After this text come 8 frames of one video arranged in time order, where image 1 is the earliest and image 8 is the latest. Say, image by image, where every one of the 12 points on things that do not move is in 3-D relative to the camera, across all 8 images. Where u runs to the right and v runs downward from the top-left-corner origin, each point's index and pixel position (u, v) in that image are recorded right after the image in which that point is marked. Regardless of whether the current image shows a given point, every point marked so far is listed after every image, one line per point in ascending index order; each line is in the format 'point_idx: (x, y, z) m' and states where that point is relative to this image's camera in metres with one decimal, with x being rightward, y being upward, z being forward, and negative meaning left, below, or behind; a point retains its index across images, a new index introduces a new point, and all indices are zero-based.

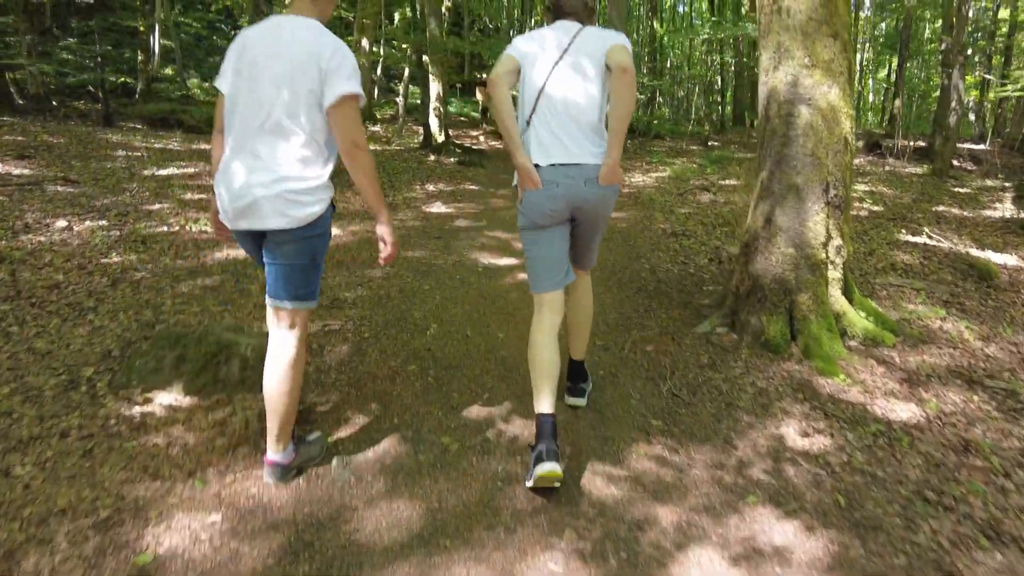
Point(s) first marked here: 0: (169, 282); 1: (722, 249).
0: (-2.1, 0.0, +3.9) m
1: (+1.8, +0.3, +5.5) m
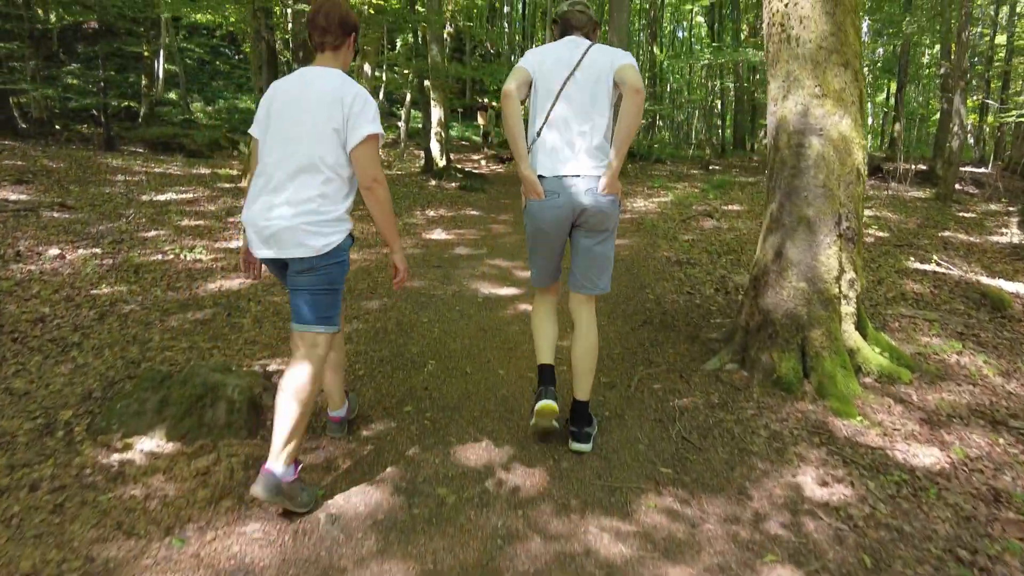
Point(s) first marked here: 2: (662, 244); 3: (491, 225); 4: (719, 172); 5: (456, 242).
0: (-2.1, -0.2, +3.8) m
1: (+1.8, +0.1, +5.4) m
2: (+1.6, +0.5, +6.8) m
3: (-0.3, +0.9, +8.7) m
4: (+6.2, +3.5, +19.1) m
5: (-0.6, +0.5, +6.9) m
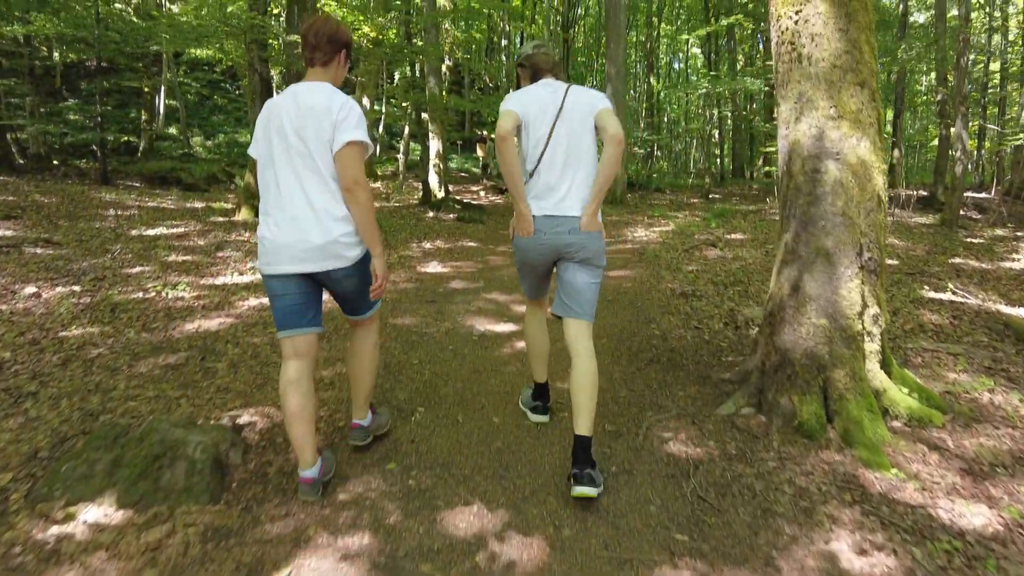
0: (-2.1, -0.4, +3.5) m
1: (+1.8, -0.2, +5.1) m
2: (+1.6, +0.1, +6.6) m
3: (-0.3, +0.4, +8.4) m
4: (+6.1, +2.6, +19.0) m
5: (-0.6, +0.1, +6.6) m
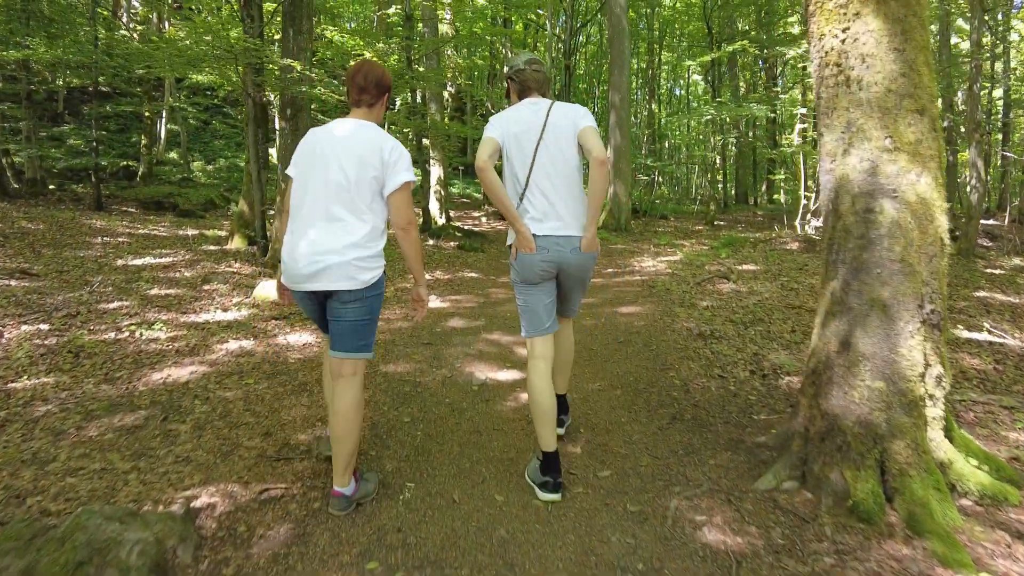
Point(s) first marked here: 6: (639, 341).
0: (-2.1, -0.6, +3.1) m
1: (+1.8, -0.5, +4.7) m
2: (+1.6, -0.2, +6.1) m
3: (-0.3, 0.0, +8.0) m
4: (+6.2, +1.8, +18.6) m
5: (-0.6, -0.2, +6.2) m
6: (+1.0, -0.4, +5.1) m
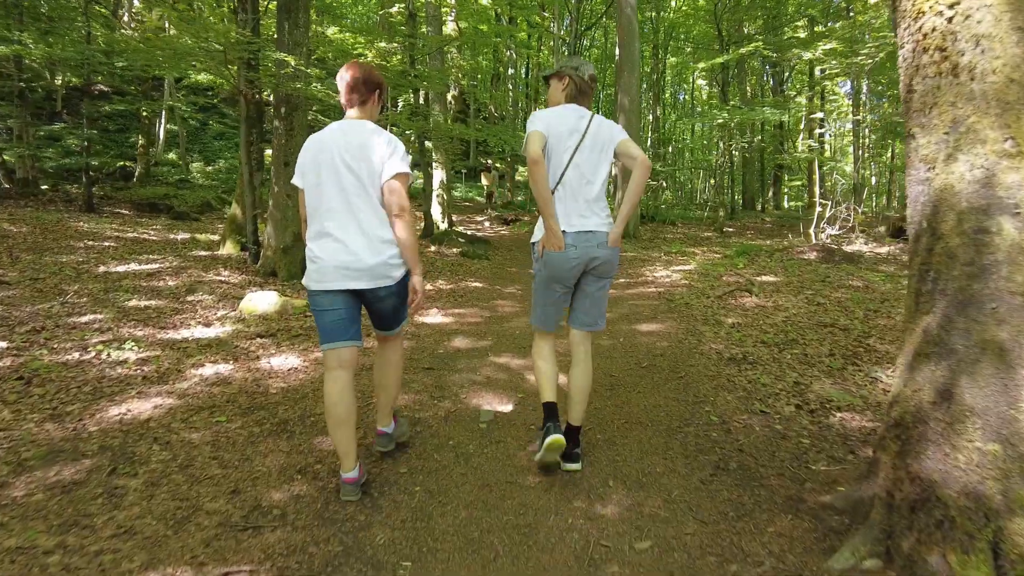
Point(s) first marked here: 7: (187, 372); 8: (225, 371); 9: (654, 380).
0: (-2.0, -0.7, +2.5) m
1: (+1.9, -0.6, +4.1) m
2: (+1.7, -0.4, +5.6) m
3: (-0.2, -0.2, +7.5) m
4: (+6.3, +1.5, +18.1) m
5: (-0.5, -0.4, +5.7) m
6: (+1.1, -0.6, +4.6) m
7: (-2.0, -0.5, +4.0) m
8: (-1.8, -0.5, +4.0) m
9: (+1.0, -0.6, +4.3) m
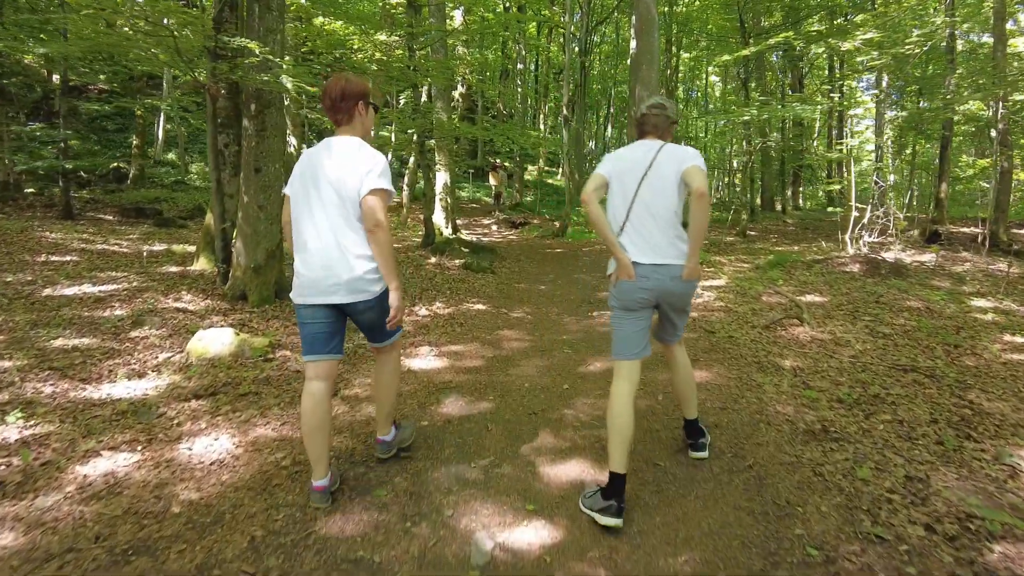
0: (-2.0, -1.0, +1.4) m
1: (+1.9, -0.9, +3.0) m
2: (+1.7, -0.7, +4.5) m
3: (-0.1, -0.4, +6.4) m
4: (+6.5, +1.3, +16.9) m
5: (-0.5, -0.6, +4.6) m
6: (+1.1, -0.9, +3.4) m
7: (-2.0, -0.8, +2.9) m
8: (-1.8, -0.8, +2.9) m
9: (+1.0, -0.9, +3.1) m
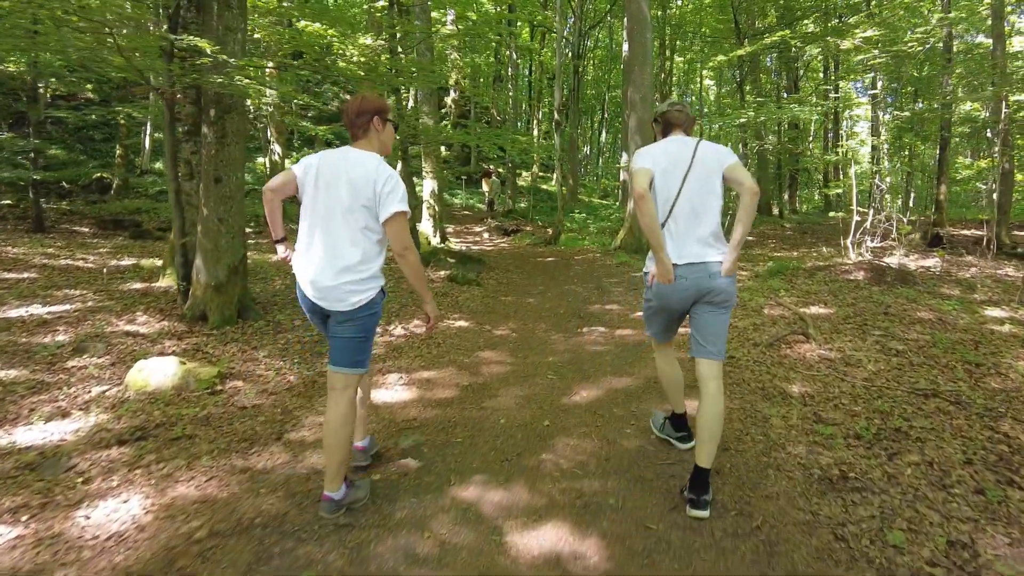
0: (-2.1, -1.2, +0.9) m
1: (+1.8, -1.0, +2.5) m
2: (+1.6, -0.8, +3.9) m
3: (-0.3, -0.6, +5.8) m
4: (+6.3, +1.1, +16.4) m
5: (-0.6, -0.8, +4.1) m
6: (+1.0, -1.0, +2.9) m
7: (-2.2, -1.0, +2.4) m
8: (-1.9, -1.0, +2.4) m
9: (+0.8, -1.0, +2.6) m
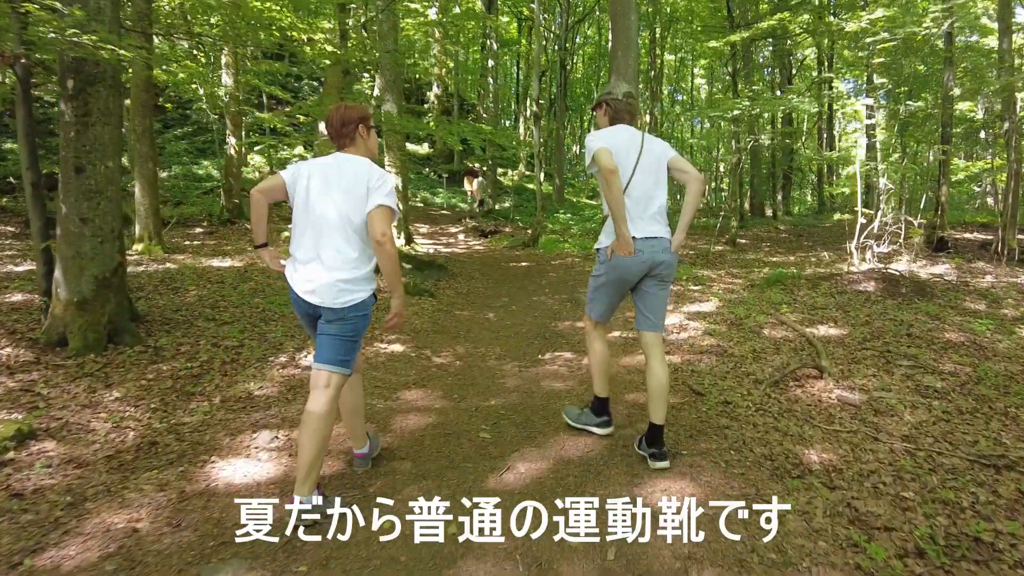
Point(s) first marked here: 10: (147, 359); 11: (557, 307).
0: (-2.5, -1.3, -0.4) m
1: (+1.3, -1.2, +1.2) m
2: (+1.1, -0.9, +2.7) m
3: (-0.8, -0.7, +4.5) m
4: (+5.7, +0.9, +15.2) m
5: (-1.1, -0.9, +2.7) m
6: (+0.5, -1.1, +1.6) m
7: (-2.6, -1.1, +1.0) m
8: (-2.4, -1.1, +1.1) m
9: (+0.4, -1.2, +1.3) m
10: (-2.9, -0.6, +5.1) m
11: (+0.6, -0.2, +8.0) m
